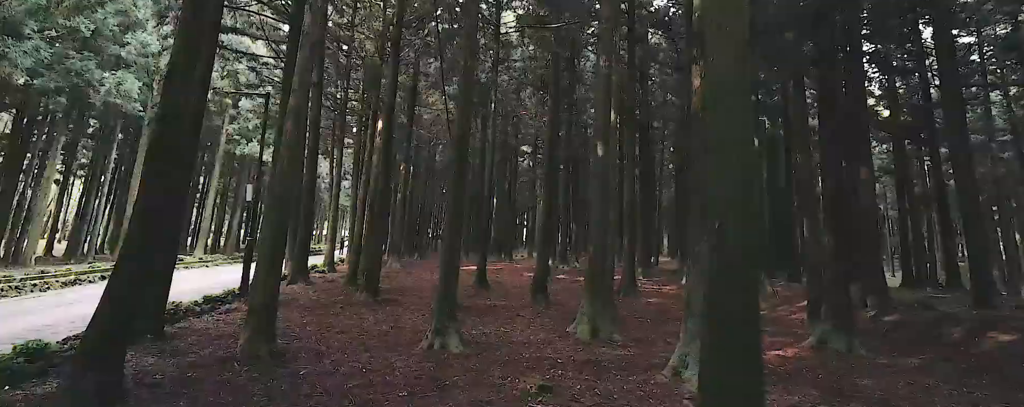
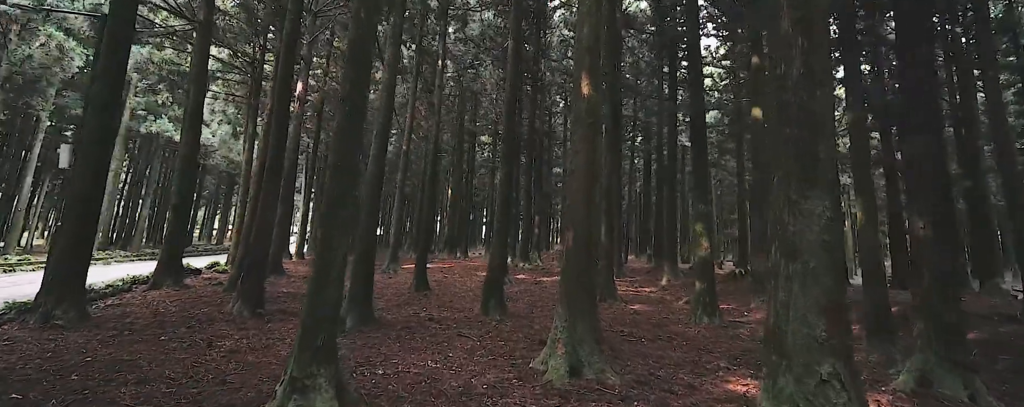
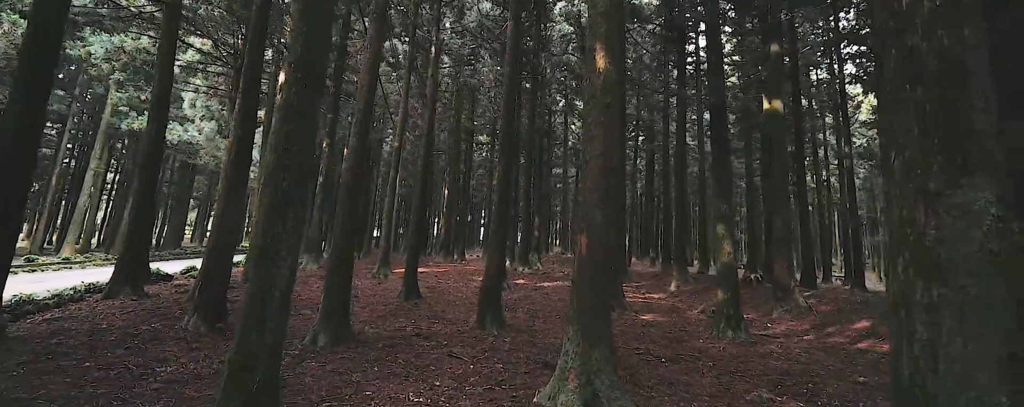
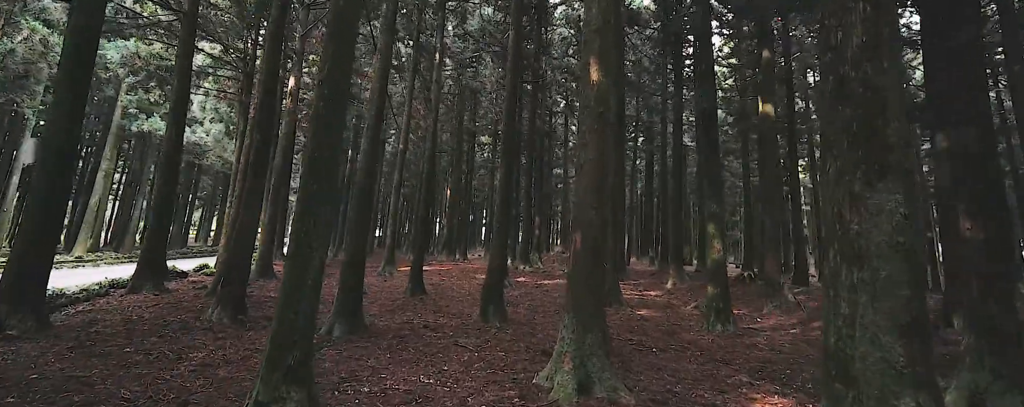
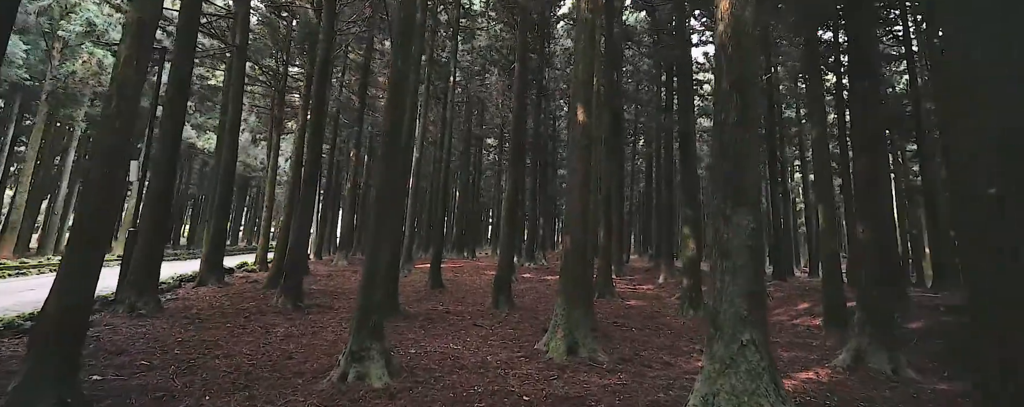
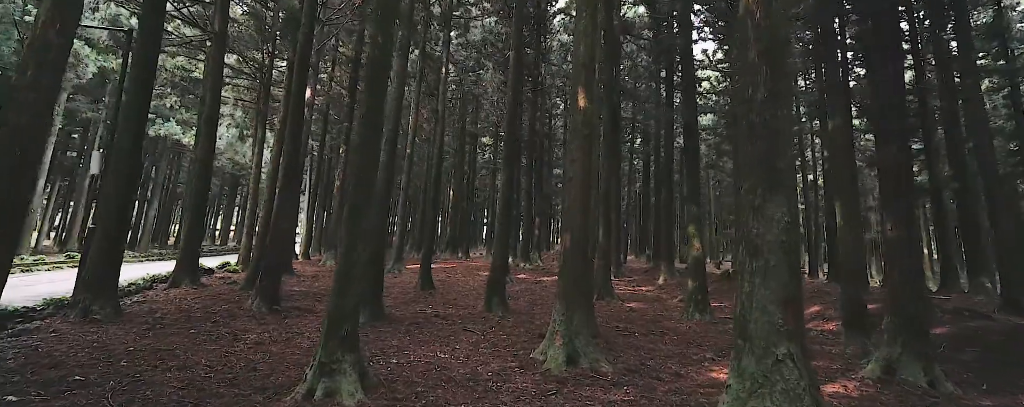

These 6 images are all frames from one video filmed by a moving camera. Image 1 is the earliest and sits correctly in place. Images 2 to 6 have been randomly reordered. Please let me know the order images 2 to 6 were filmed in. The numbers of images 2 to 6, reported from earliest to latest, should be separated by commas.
5, 6, 2, 4, 3
